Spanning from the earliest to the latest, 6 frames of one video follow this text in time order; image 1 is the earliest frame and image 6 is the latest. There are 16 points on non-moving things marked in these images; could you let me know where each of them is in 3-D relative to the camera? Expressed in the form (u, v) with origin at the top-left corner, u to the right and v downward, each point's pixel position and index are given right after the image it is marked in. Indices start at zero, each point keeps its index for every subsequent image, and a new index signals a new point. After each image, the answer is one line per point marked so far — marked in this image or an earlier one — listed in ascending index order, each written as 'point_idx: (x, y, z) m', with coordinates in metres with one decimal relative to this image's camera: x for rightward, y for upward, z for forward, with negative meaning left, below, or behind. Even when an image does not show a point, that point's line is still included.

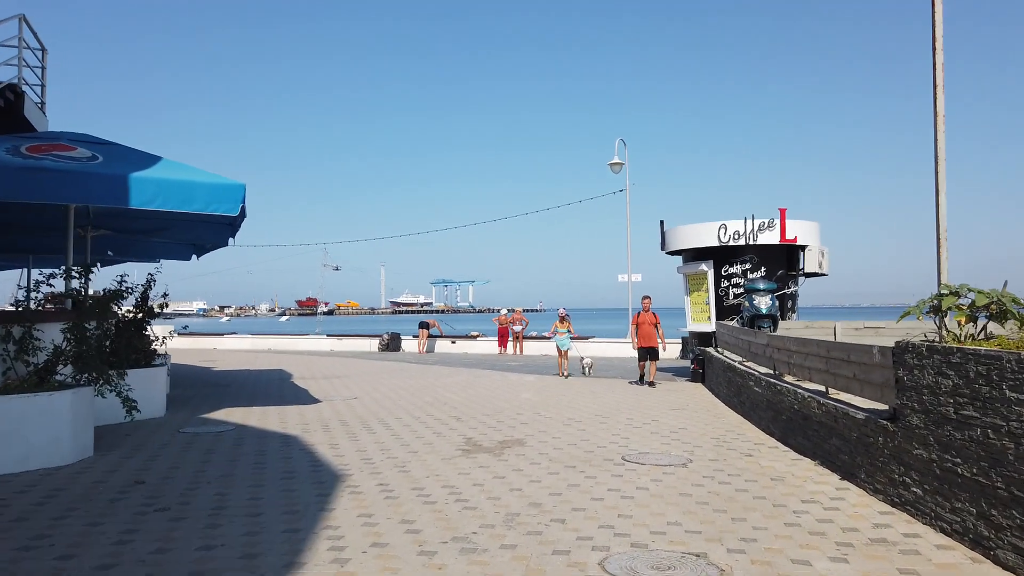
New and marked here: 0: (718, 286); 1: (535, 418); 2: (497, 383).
0: (+4.3, 0.0, +15.8) m
1: (+0.3, -1.8, +10.3) m
2: (-0.3, -2.0, +16.3) m
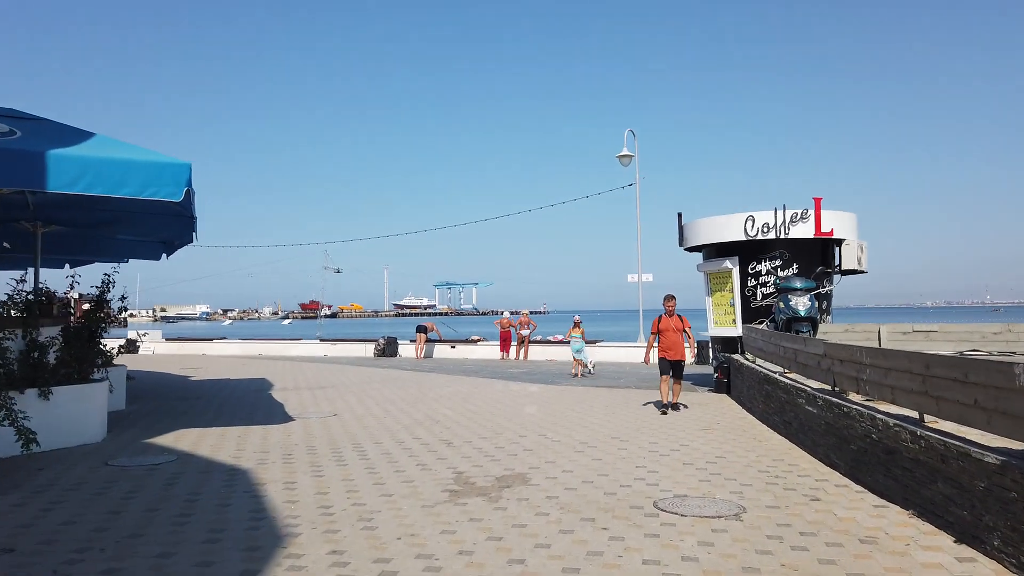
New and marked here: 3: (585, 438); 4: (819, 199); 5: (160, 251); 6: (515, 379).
0: (+4.3, 0.0, +14.1) m
1: (+0.3, -1.8, +8.6) m
2: (-0.3, -2.0, +14.6) m
3: (+0.9, -1.8, +8.9) m
4: (+5.5, +1.6, +13.5) m
5: (-7.5, +0.8, +16.2) m
6: (+0.1, -2.1, +17.7) m
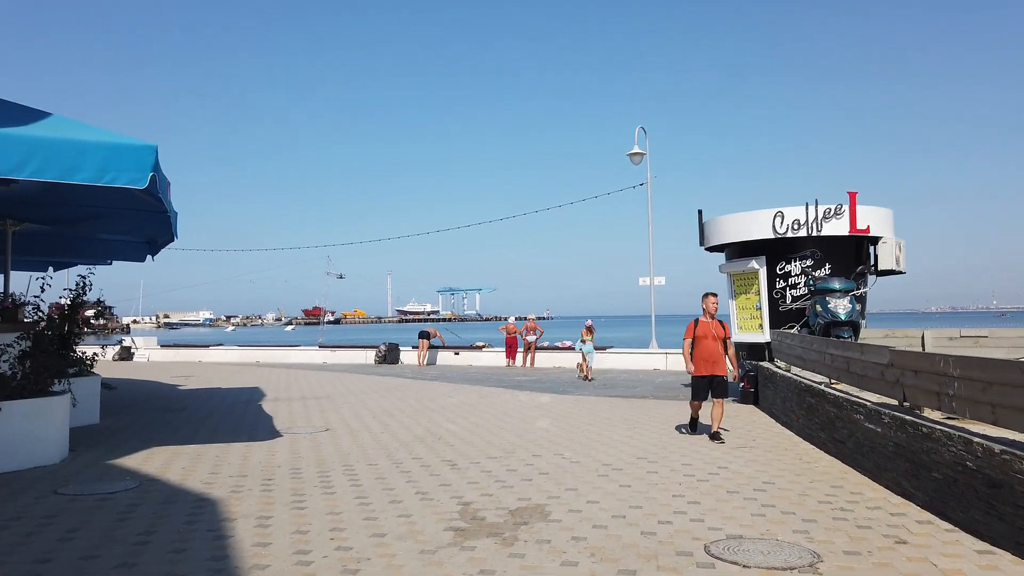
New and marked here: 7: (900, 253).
0: (+4.5, 0.0, +13.0) m
1: (+0.5, -1.8, +7.6) m
2: (-0.1, -2.1, +13.6) m
3: (+1.0, -1.8, +7.8) m
4: (+5.6, +1.6, +12.4) m
5: (-7.4, +0.7, +15.2) m
6: (+0.3, -2.2, +16.7) m
7: (+6.5, +0.6, +12.8) m
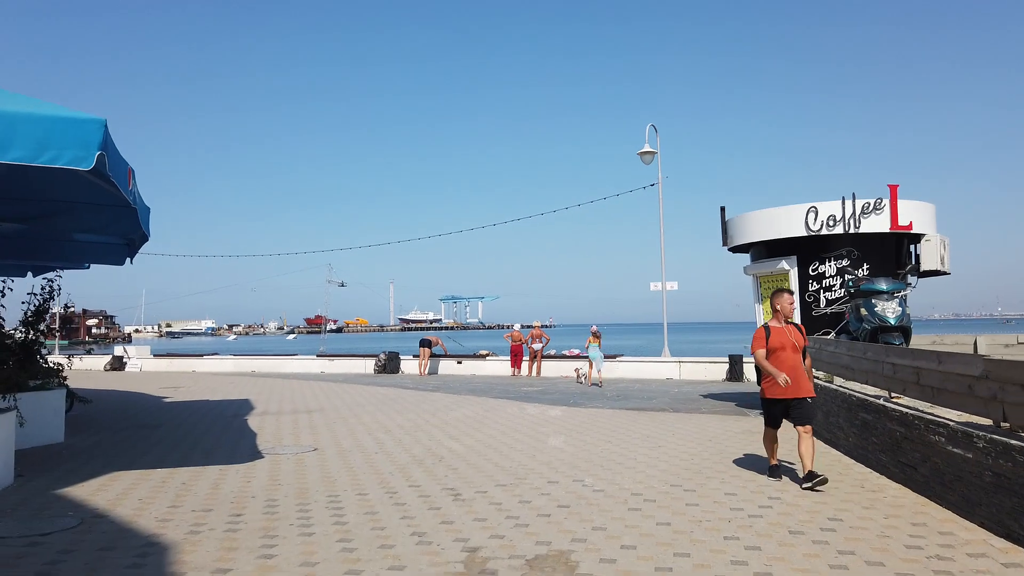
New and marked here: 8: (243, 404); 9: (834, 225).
0: (+4.6, 0.0, +11.9) m
1: (+0.6, -1.8, +6.4) m
2: (0.0, -2.2, +12.4) m
3: (+1.1, -1.8, +6.7) m
4: (+5.8, +1.5, +11.4) m
5: (-7.2, +0.6, +14.1) m
6: (+0.4, -2.3, +15.6) m
7: (+6.7, +0.6, +11.7) m
8: (-5.5, -2.4, +15.5) m
9: (+4.9, +1.0, +11.5) m
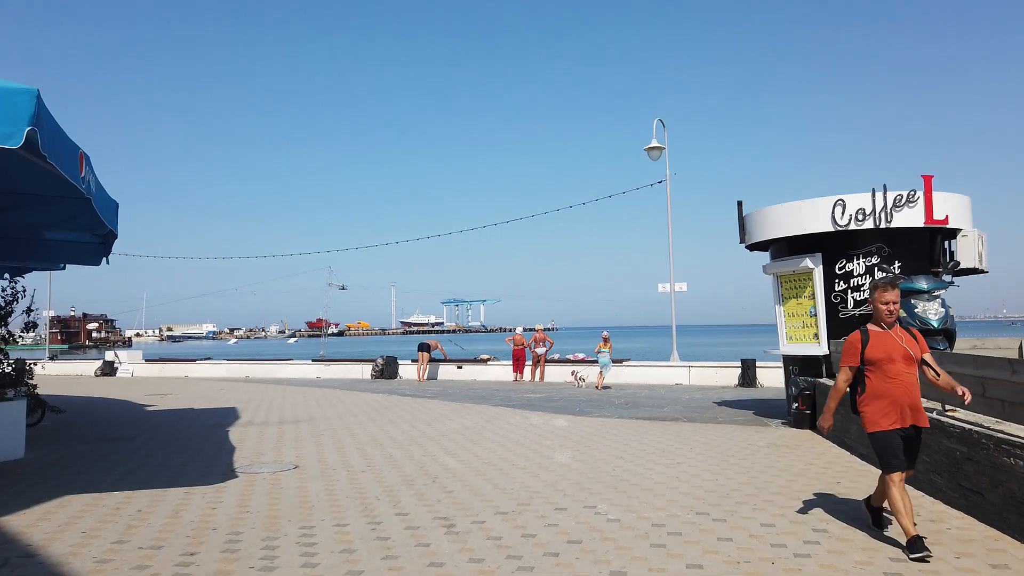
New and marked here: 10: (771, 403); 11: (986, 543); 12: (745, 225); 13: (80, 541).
0: (+4.6, 0.0, +11.0) m
1: (+0.6, -1.7, +5.6) m
2: (+0.1, -2.2, +11.5) m
3: (+1.1, -1.7, +5.8) m
4: (+5.8, +1.5, +10.5) m
5: (-7.2, +0.6, +13.3) m
6: (+0.4, -2.3, +14.7) m
7: (+6.7, +0.6, +10.8) m
8: (-5.5, -2.4, +14.6) m
9: (+4.9, +1.0, +10.6) m
10: (+5.1, -2.3, +15.0) m
11: (+3.2, -1.7, +5.1) m
12: (+3.8, +1.0, +12.2) m
13: (-3.0, -1.8, +5.3) m
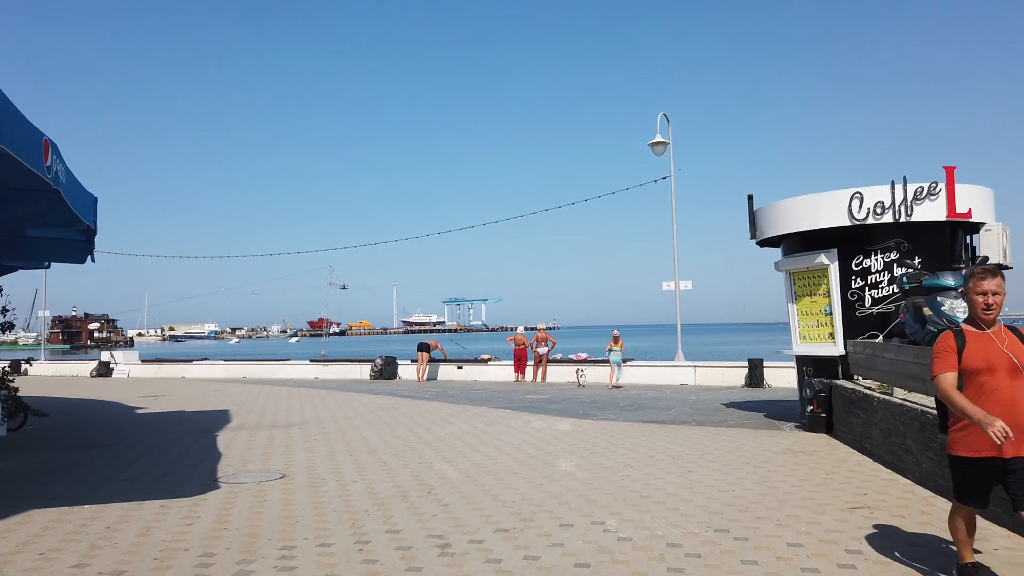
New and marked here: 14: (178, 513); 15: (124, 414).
0: (+4.6, 0.0, +10.5) m
1: (+0.6, -1.7, +5.1) m
2: (+0.1, -2.1, +11.0) m
3: (+1.1, -1.7, +5.3) m
4: (+5.8, +1.6, +9.9) m
5: (-7.2, +0.6, +12.8) m
6: (+0.5, -2.3, +14.2) m
7: (+6.7, +0.6, +10.2) m
8: (-5.4, -2.4, +14.1) m
9: (+4.9, +1.0, +10.1) m
10: (+5.2, -2.2, +14.5) m
11: (+3.2, -1.7, +4.6) m
12: (+3.8, +1.1, +11.7) m
13: (-3.0, -1.8, +4.8) m
14: (-2.7, -1.8, +6.2) m
15: (-7.8, -2.5, +15.2) m
